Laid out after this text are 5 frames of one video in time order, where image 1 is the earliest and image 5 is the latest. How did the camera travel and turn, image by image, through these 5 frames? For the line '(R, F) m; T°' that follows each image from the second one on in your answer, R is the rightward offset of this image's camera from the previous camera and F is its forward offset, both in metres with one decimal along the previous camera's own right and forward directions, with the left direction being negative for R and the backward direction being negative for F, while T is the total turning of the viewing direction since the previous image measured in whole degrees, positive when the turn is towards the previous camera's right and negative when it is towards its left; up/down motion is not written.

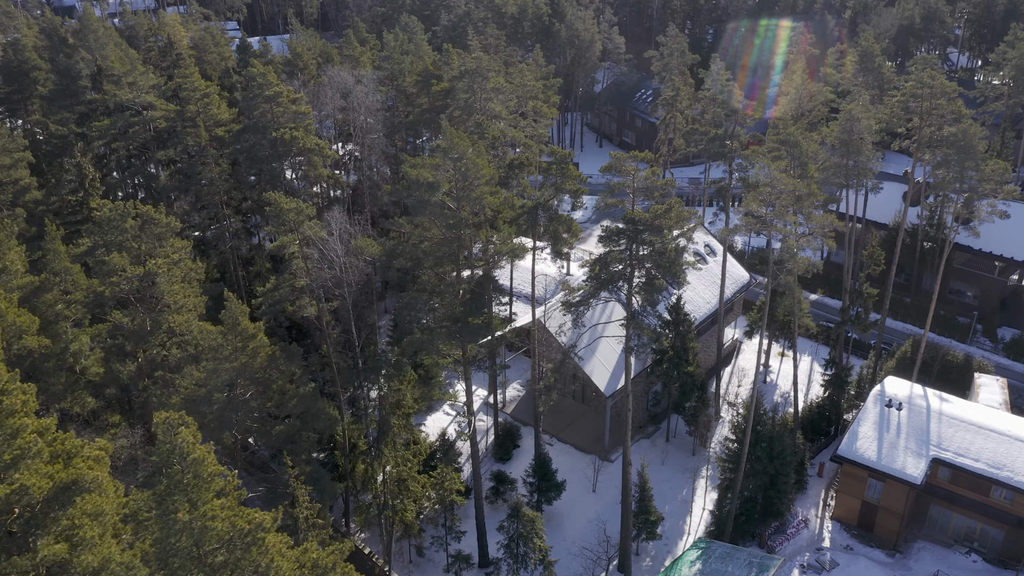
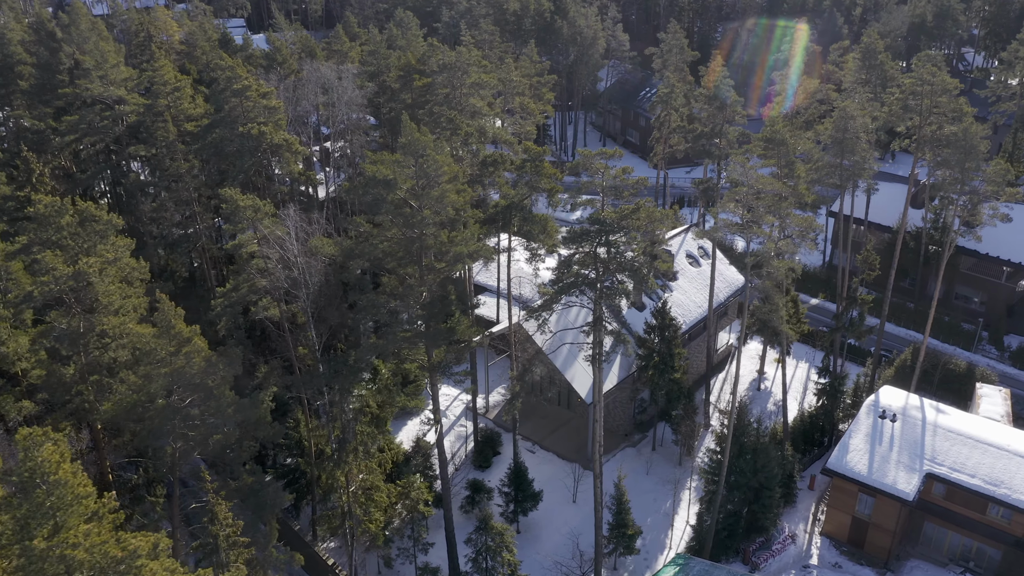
(+1.2, +1.0) m; -1°
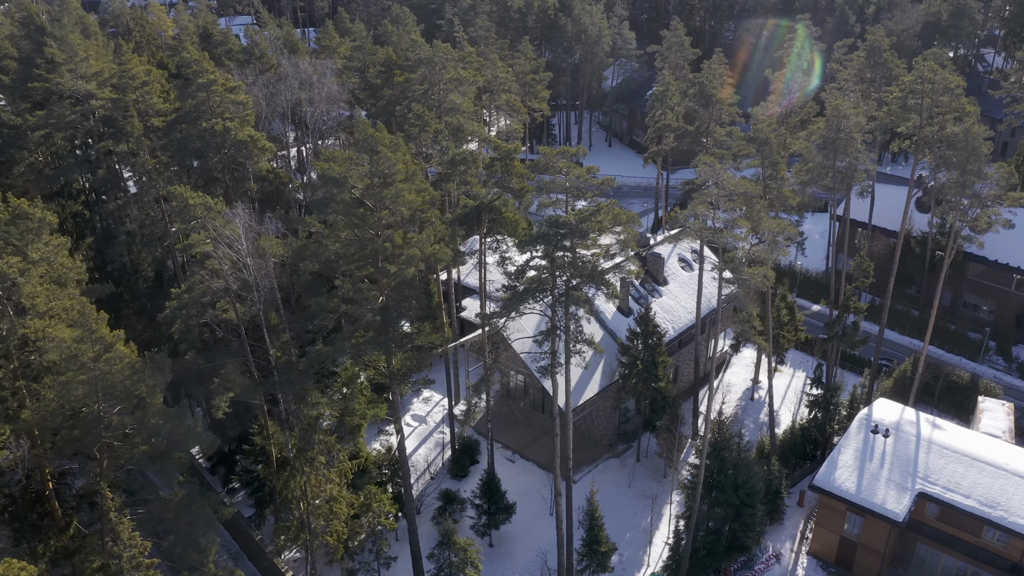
(+1.4, +1.0) m; -1°
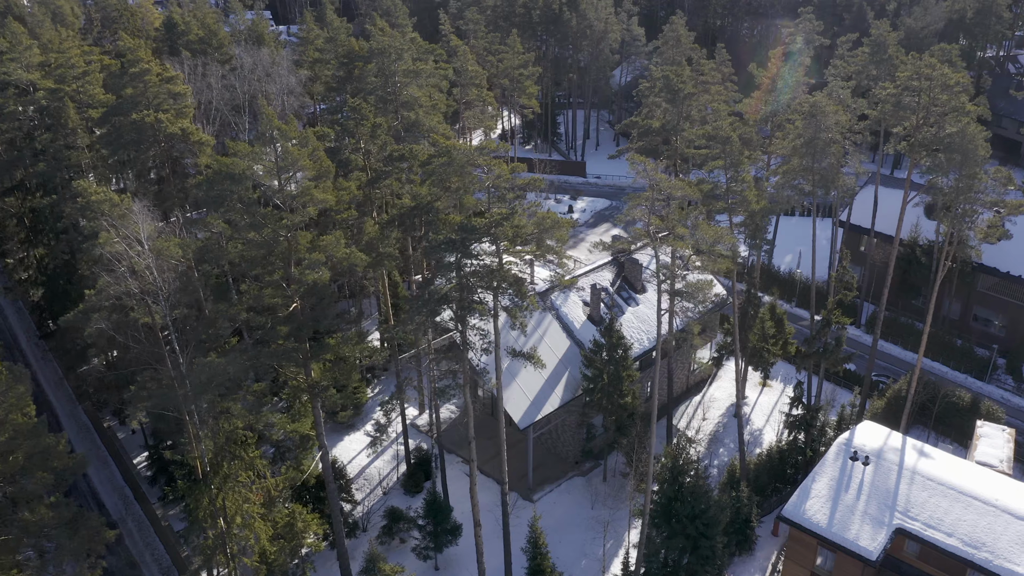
(+2.3, +1.7) m; -2°
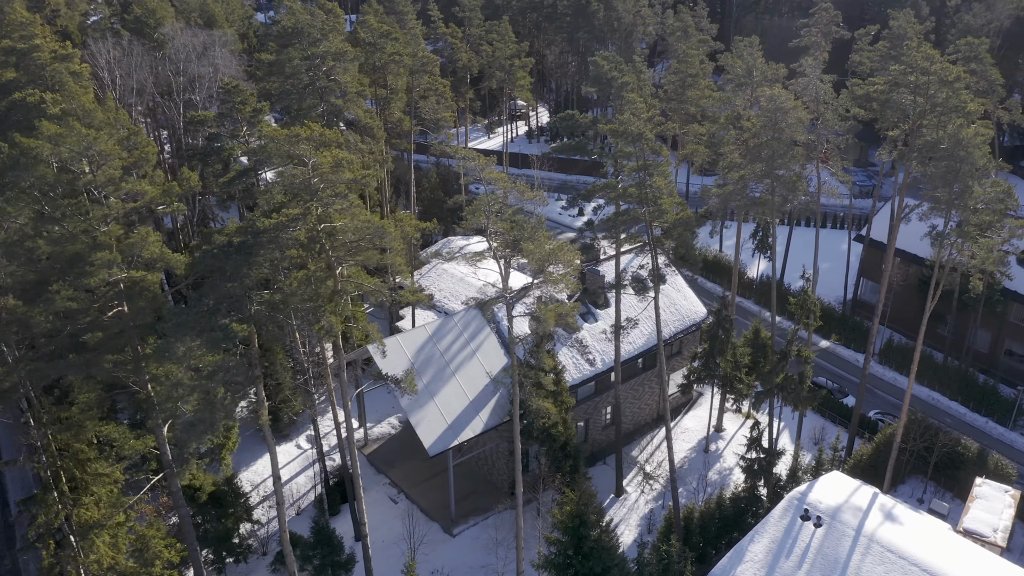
(+4.2, +2.8) m; -5°
